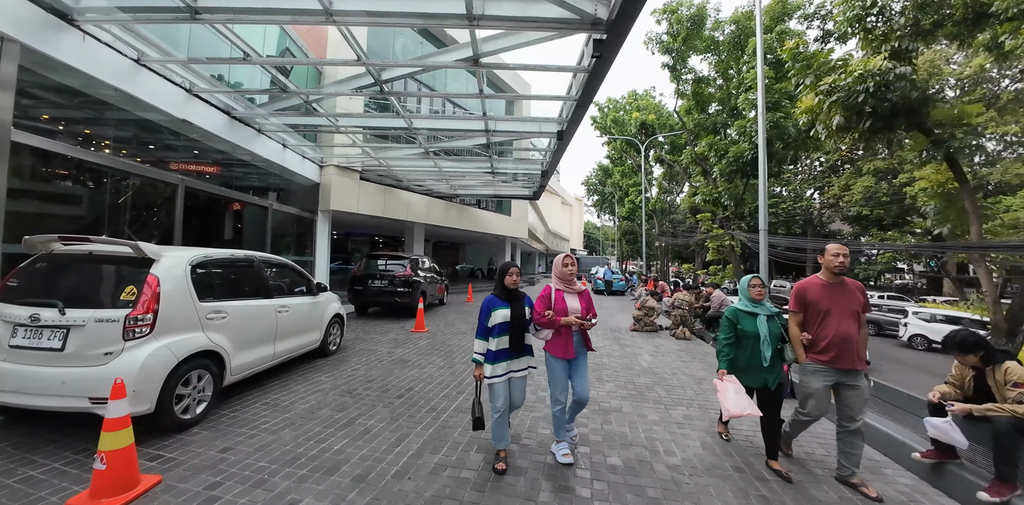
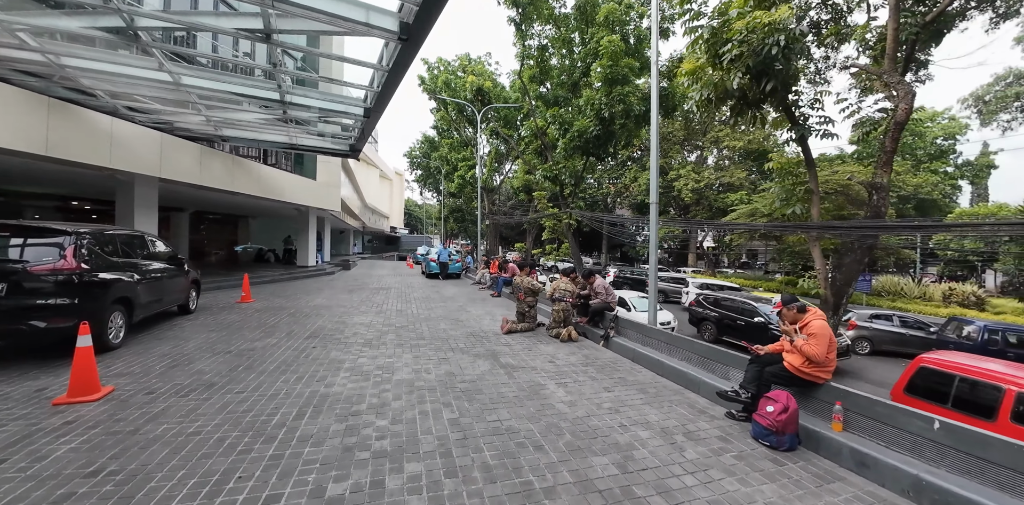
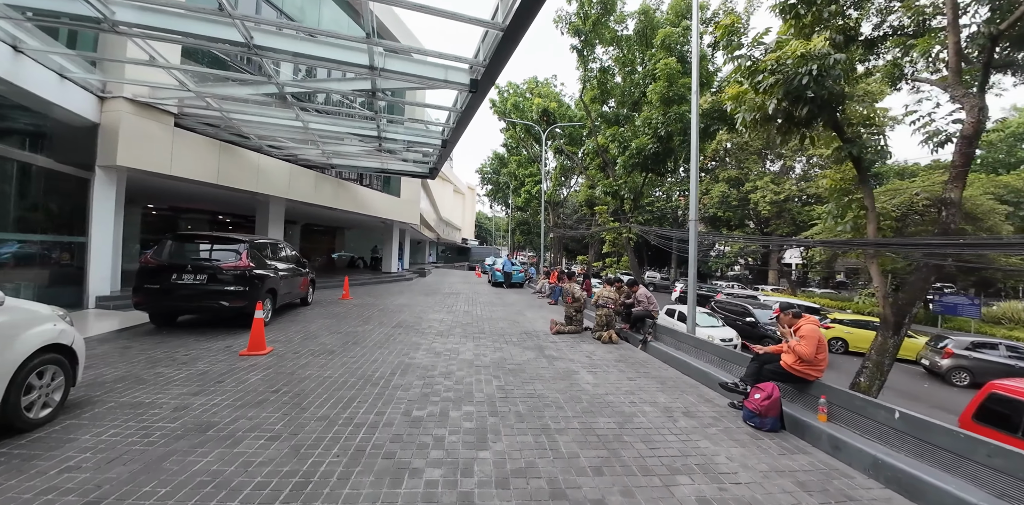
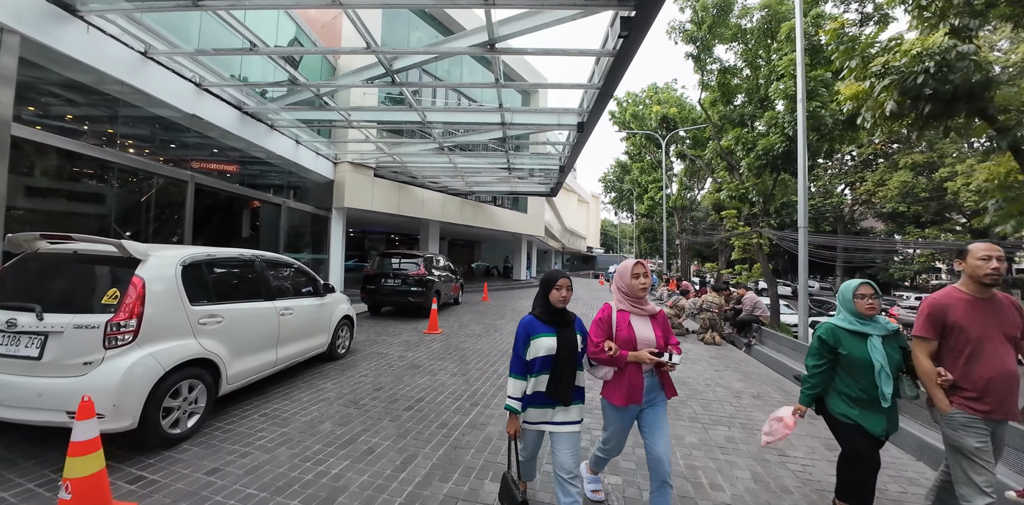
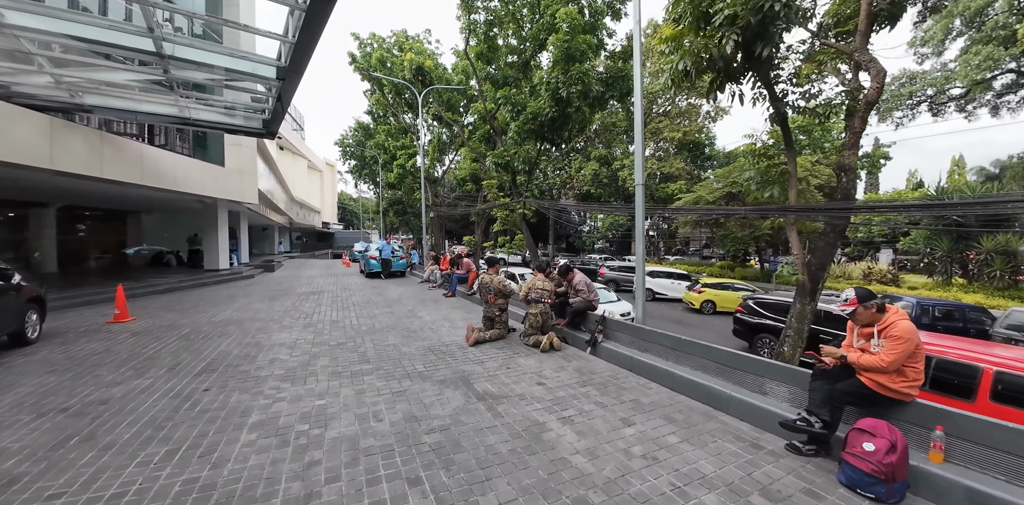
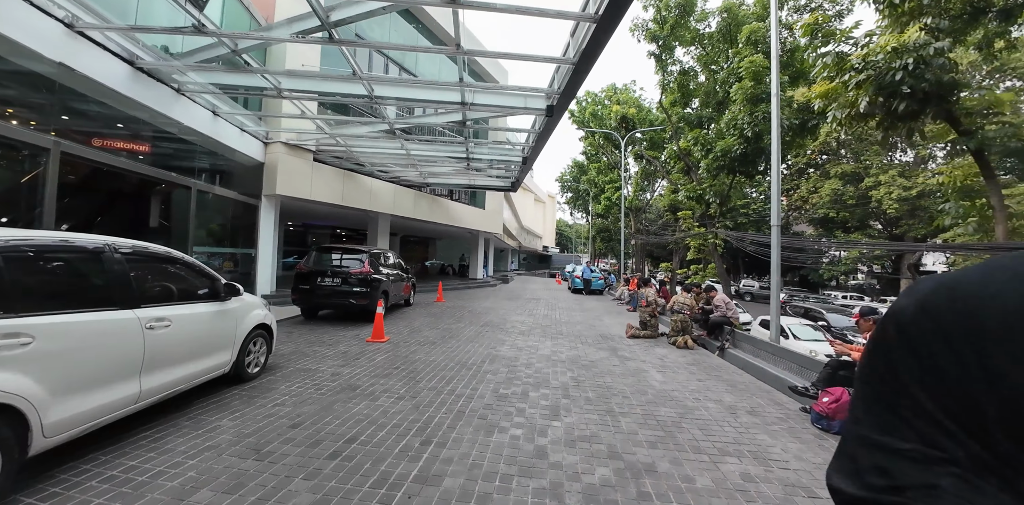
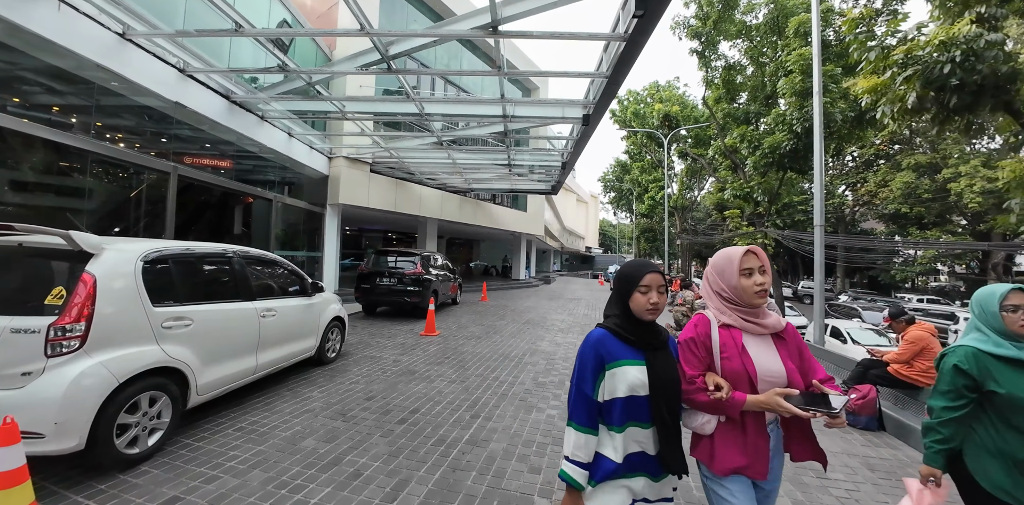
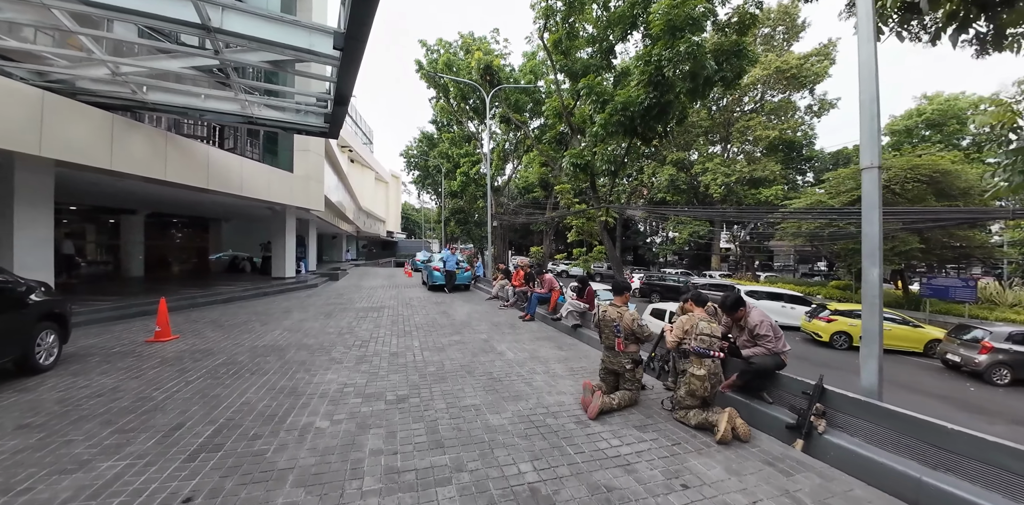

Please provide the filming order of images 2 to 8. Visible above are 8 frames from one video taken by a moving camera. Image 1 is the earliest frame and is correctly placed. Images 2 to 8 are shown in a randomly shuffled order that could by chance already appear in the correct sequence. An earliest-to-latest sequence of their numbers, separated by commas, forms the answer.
4, 7, 6, 3, 2, 5, 8
